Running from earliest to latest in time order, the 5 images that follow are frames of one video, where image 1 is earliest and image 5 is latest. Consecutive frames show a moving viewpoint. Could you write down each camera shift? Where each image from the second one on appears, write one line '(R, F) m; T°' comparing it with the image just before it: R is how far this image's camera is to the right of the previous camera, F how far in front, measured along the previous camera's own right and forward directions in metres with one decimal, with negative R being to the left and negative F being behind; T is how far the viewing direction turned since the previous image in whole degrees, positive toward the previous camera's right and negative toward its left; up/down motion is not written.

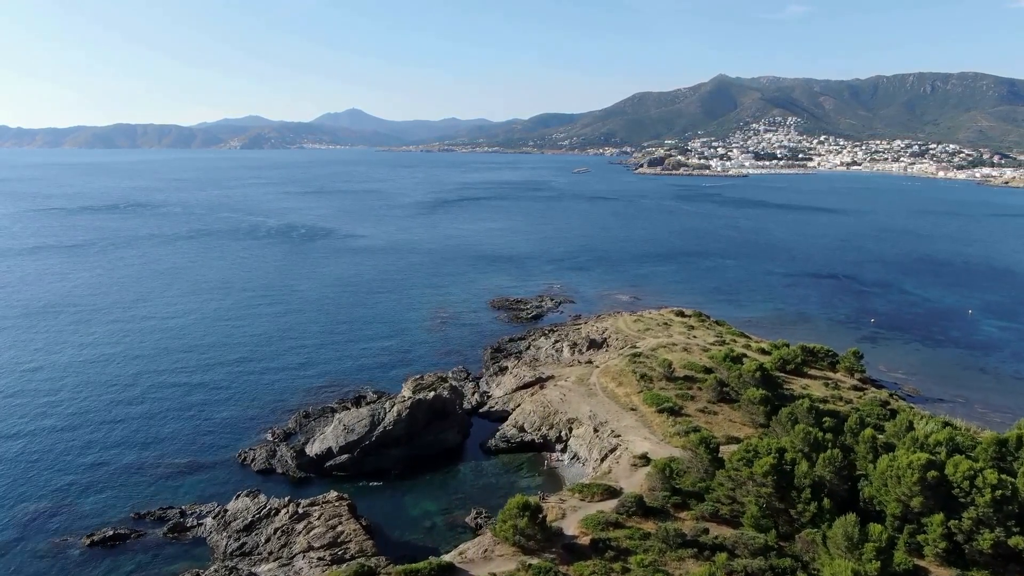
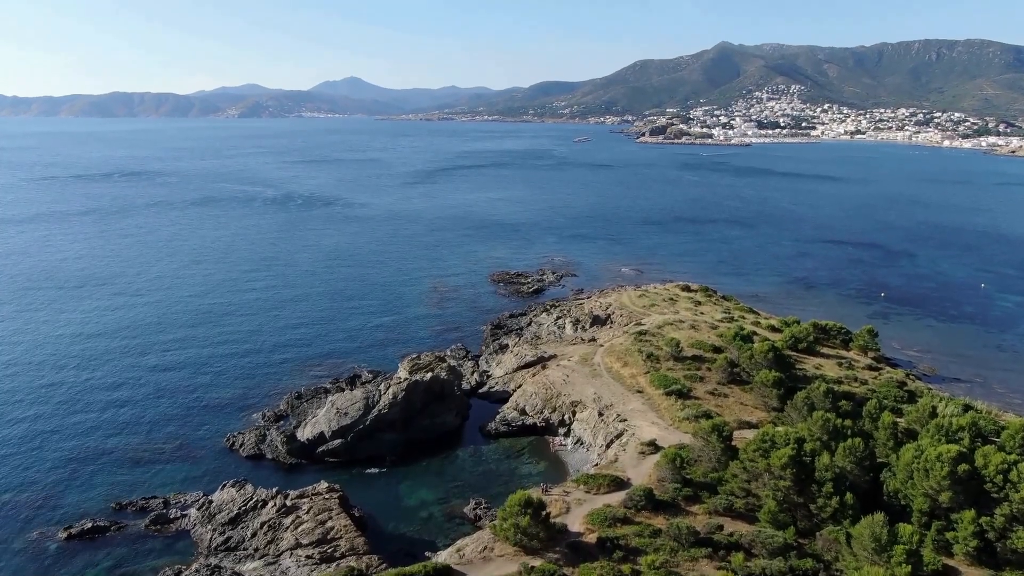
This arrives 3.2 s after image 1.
(0.0, +2.4) m; 0°
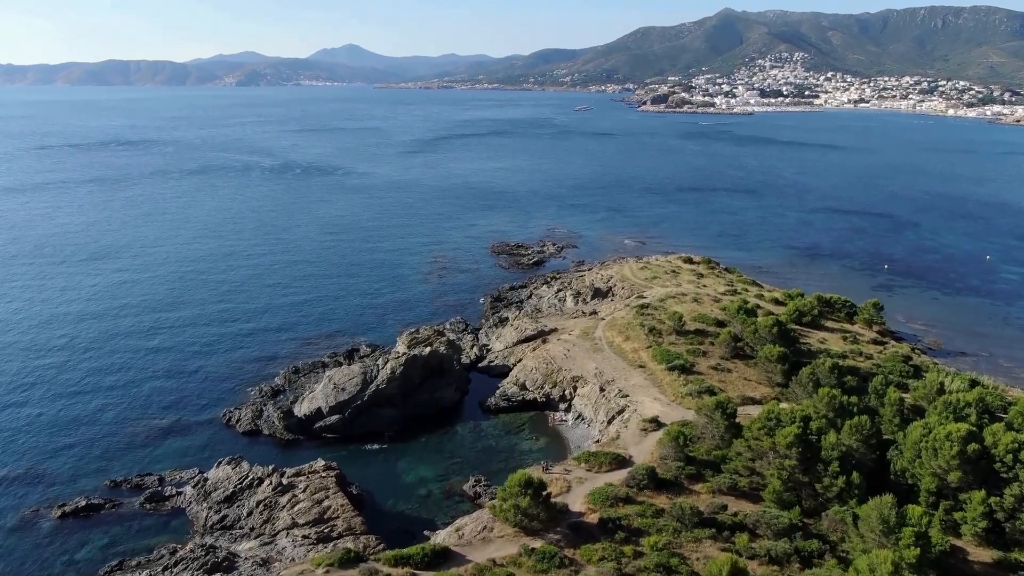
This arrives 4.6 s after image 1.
(0.0, +1.0) m; 0°
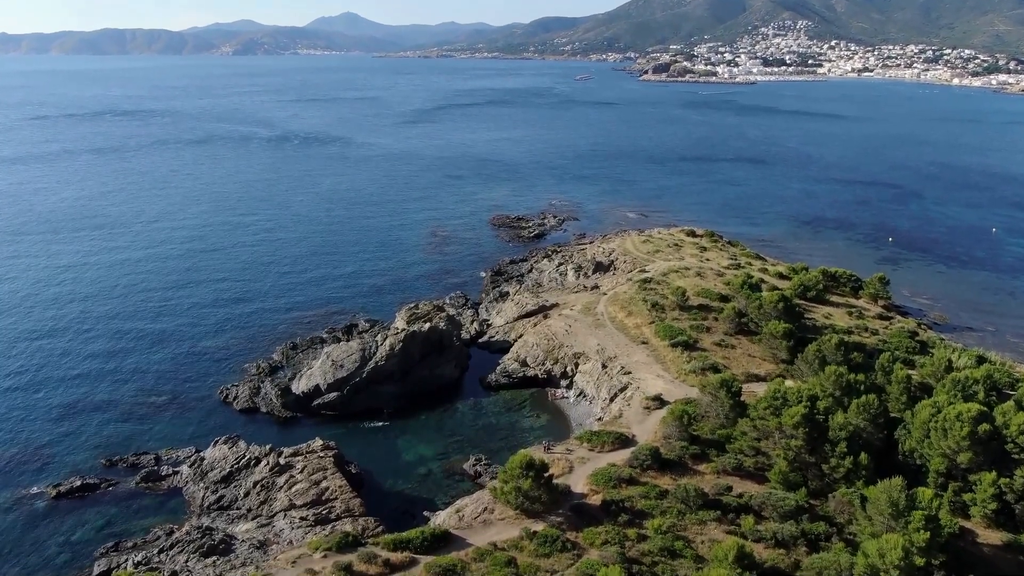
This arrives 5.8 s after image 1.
(-0.1, +0.9) m; 0°
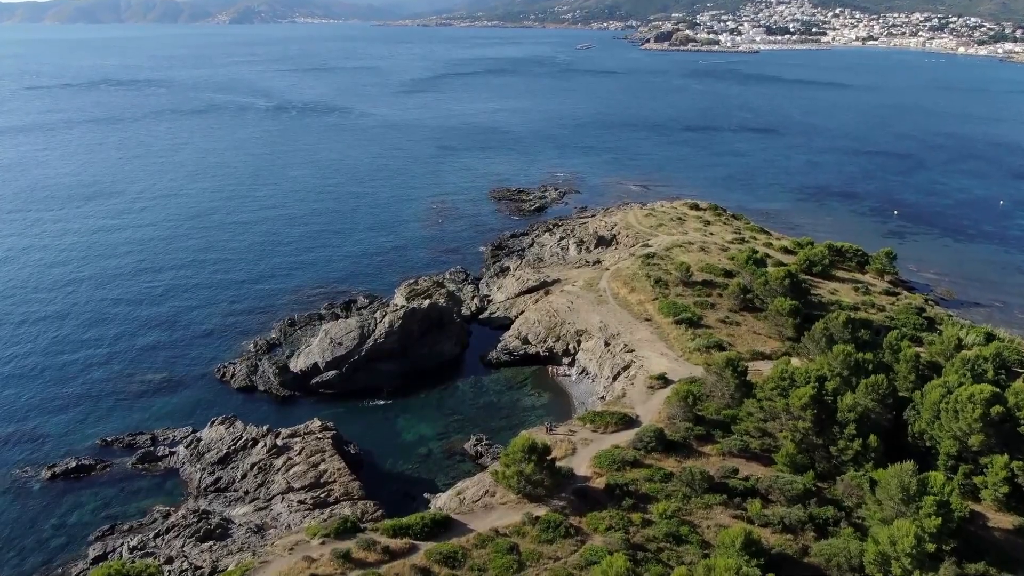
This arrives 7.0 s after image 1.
(-0.1, +0.9) m; 0°
